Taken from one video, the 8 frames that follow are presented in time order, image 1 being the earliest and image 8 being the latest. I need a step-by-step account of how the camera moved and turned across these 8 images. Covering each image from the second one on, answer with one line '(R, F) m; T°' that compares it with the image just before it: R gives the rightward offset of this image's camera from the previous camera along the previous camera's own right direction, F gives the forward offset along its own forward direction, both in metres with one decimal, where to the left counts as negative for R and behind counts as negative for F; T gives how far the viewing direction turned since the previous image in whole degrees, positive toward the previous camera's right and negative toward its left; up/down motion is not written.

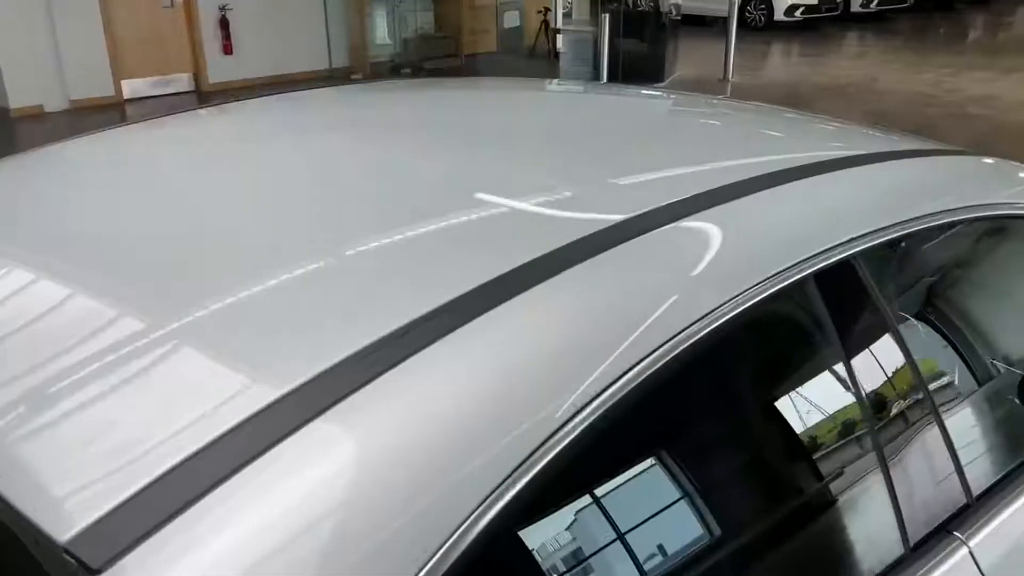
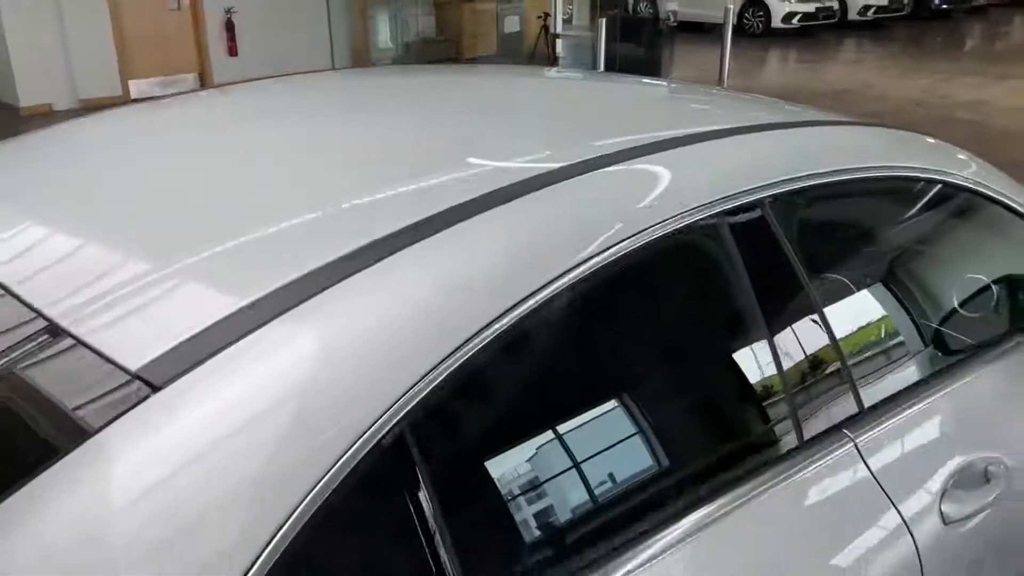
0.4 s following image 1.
(+0.1, -0.2) m; 0°
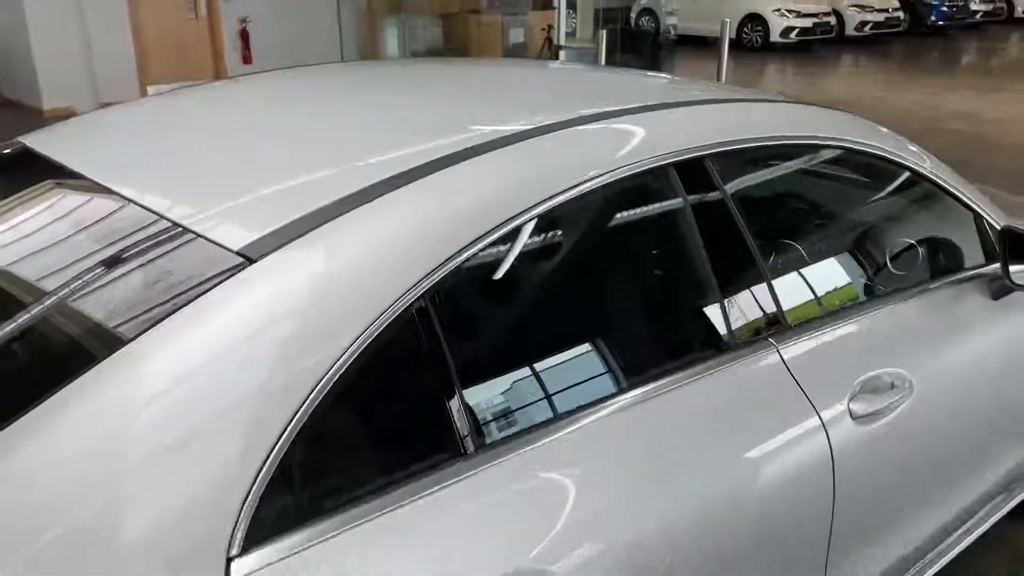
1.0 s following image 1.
(0.0, -0.3) m; 0°
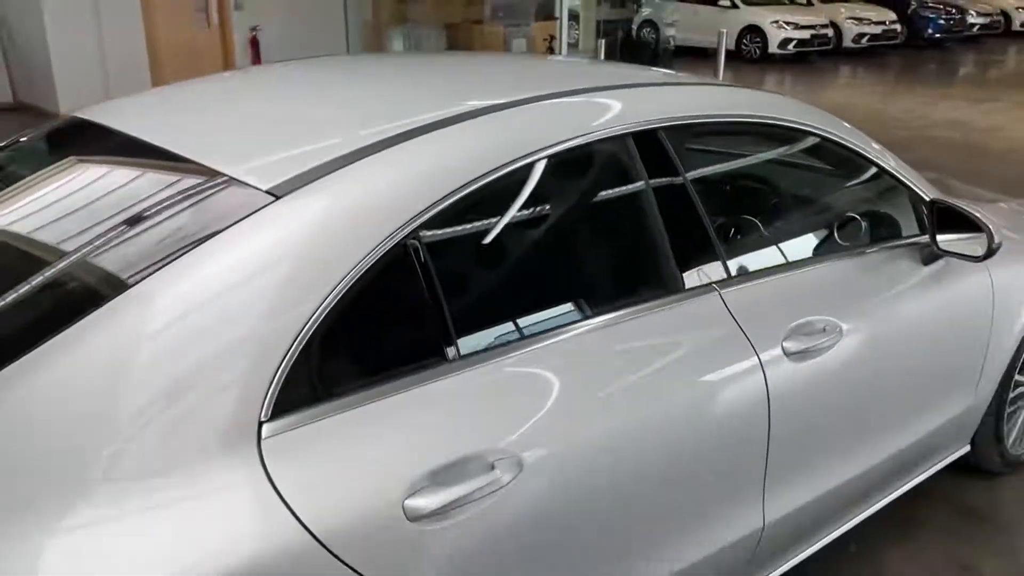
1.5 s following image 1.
(+0.1, -0.3) m; 0°
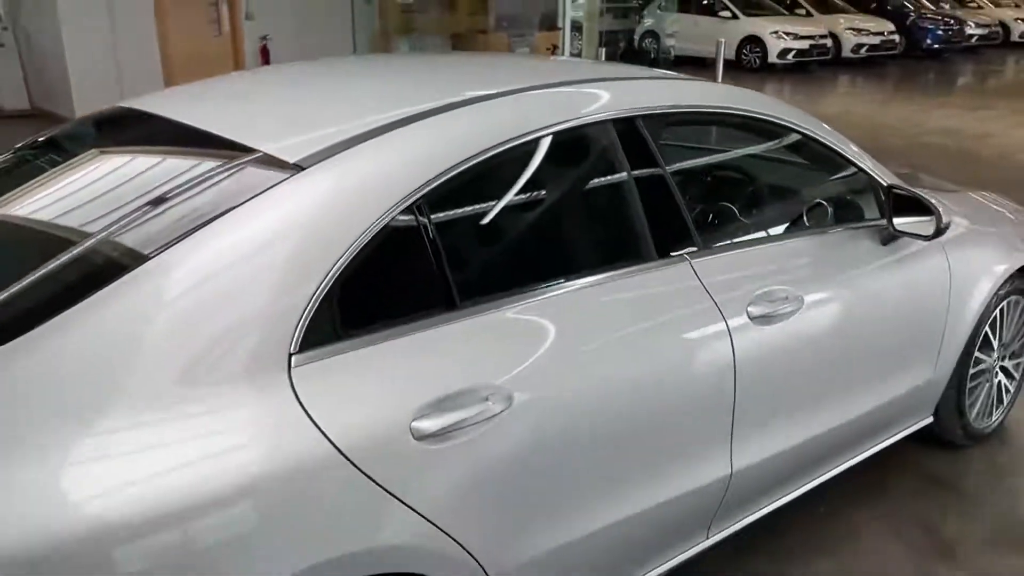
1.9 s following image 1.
(0.0, -0.2) m; 0°
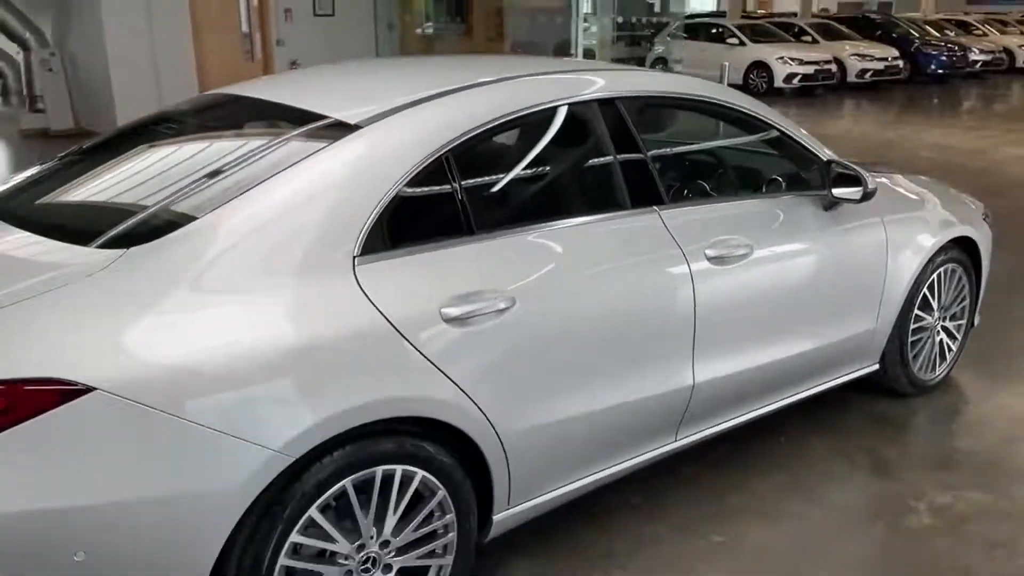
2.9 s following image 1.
(0.0, -0.5) m; -1°
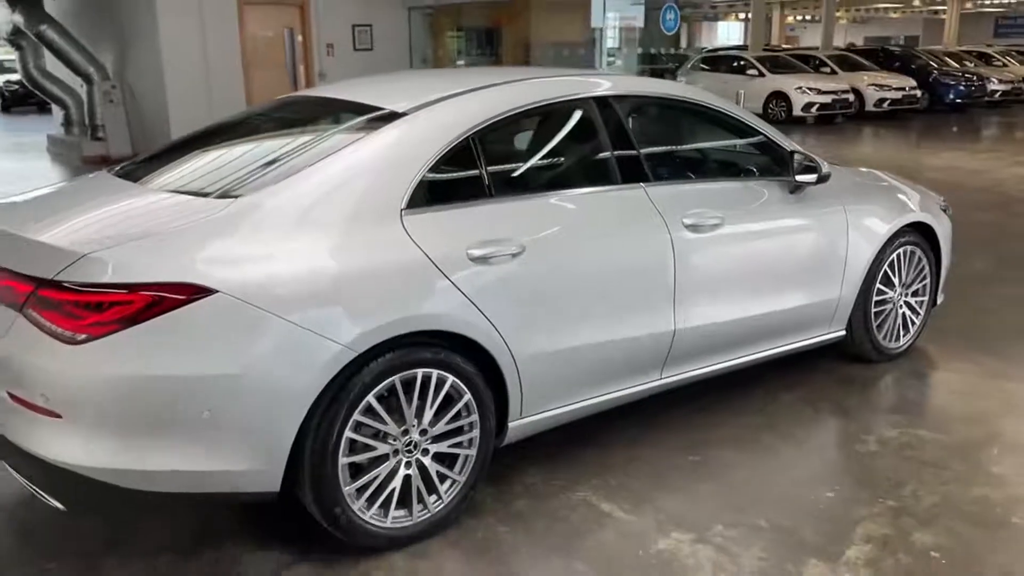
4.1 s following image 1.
(+0.1, -0.6) m; -2°
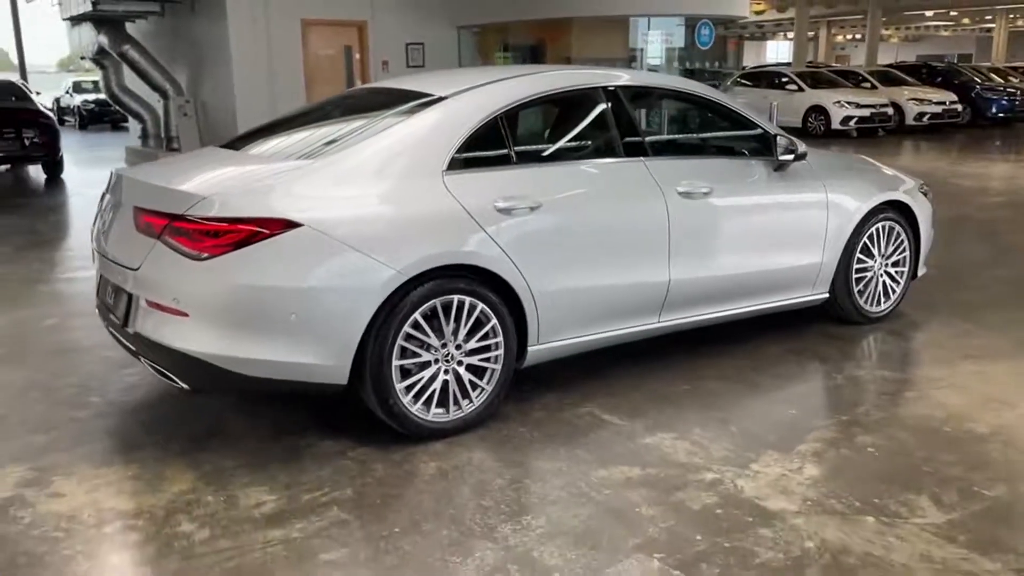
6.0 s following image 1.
(+0.1, -0.7) m; -3°
